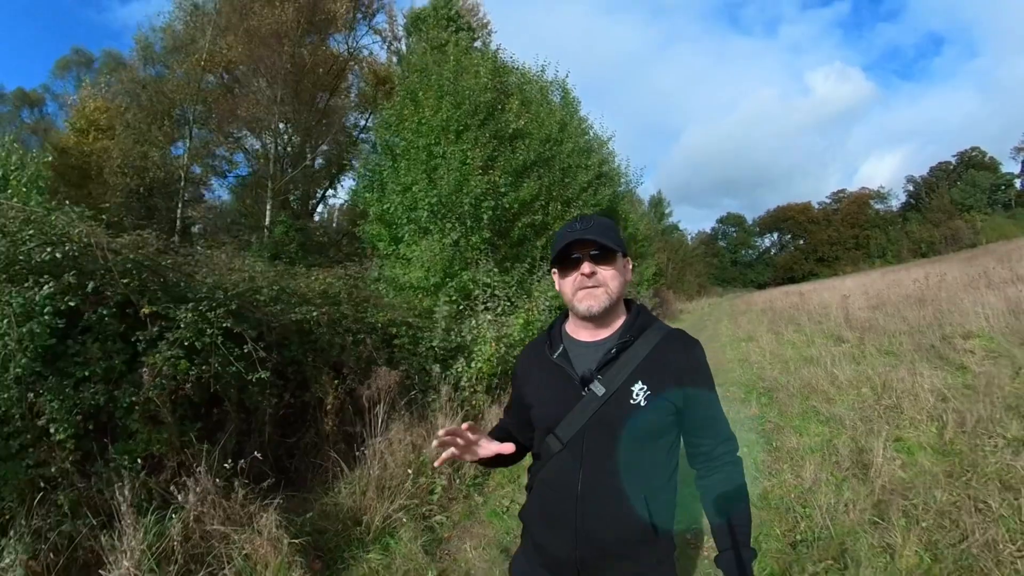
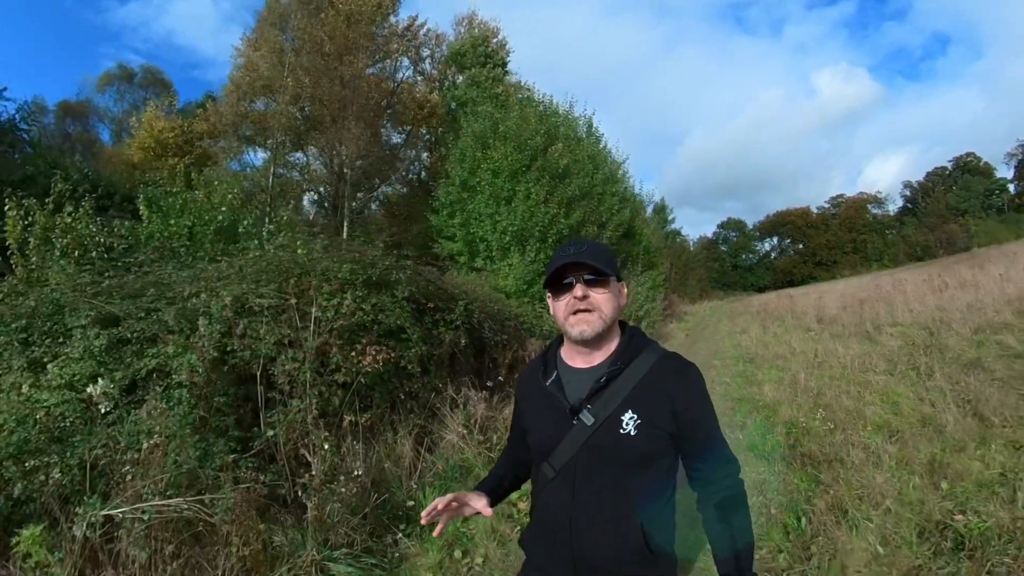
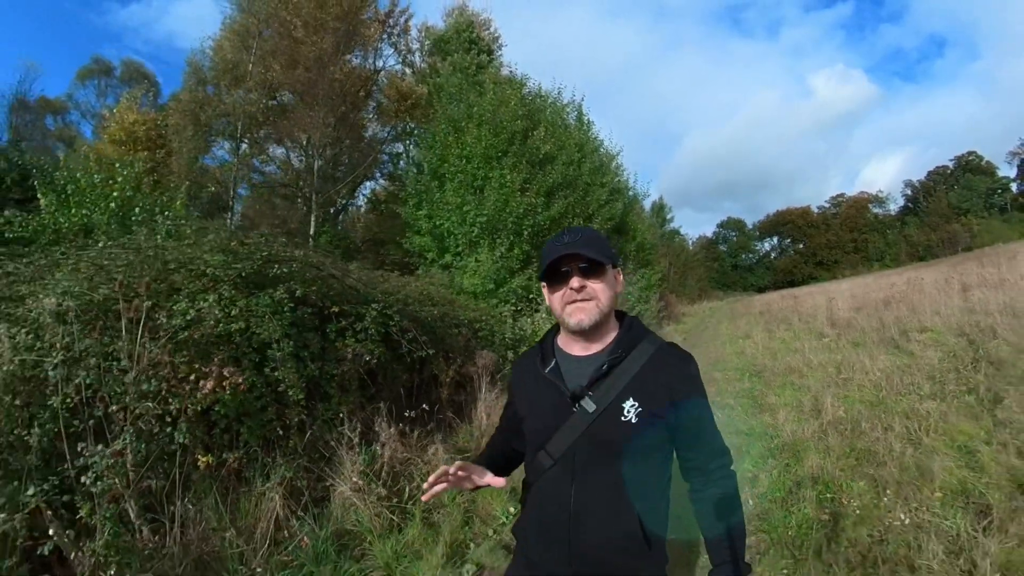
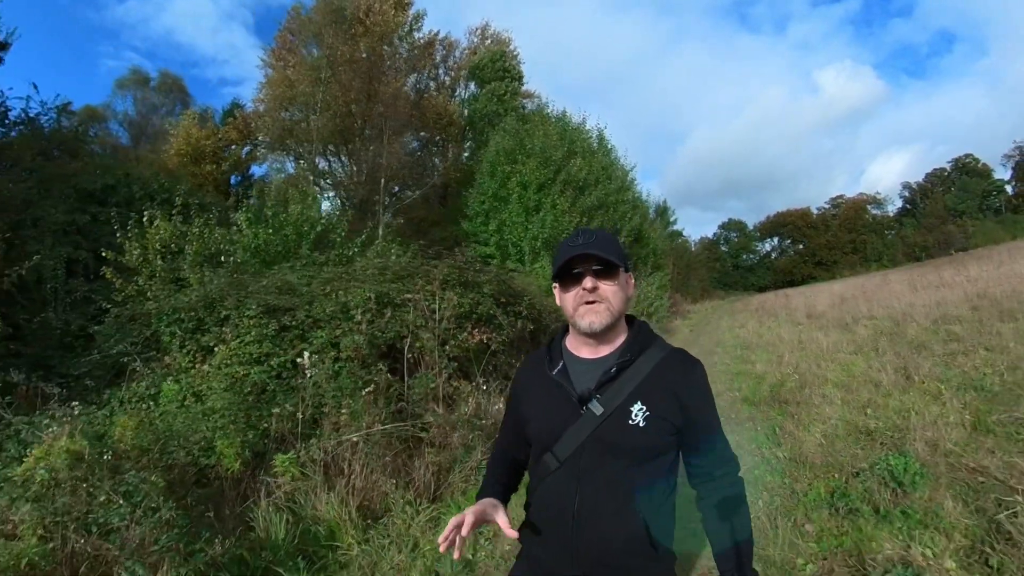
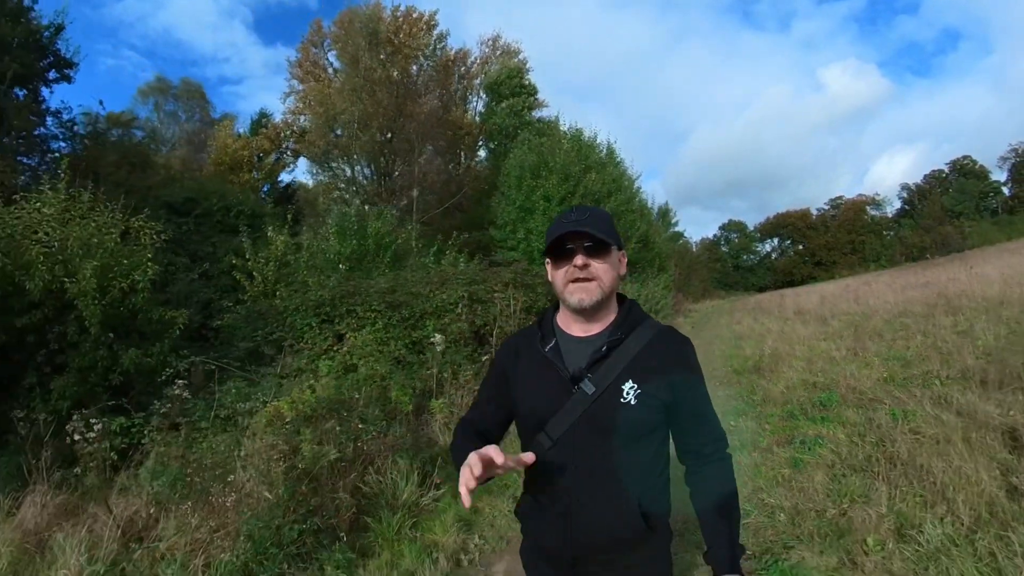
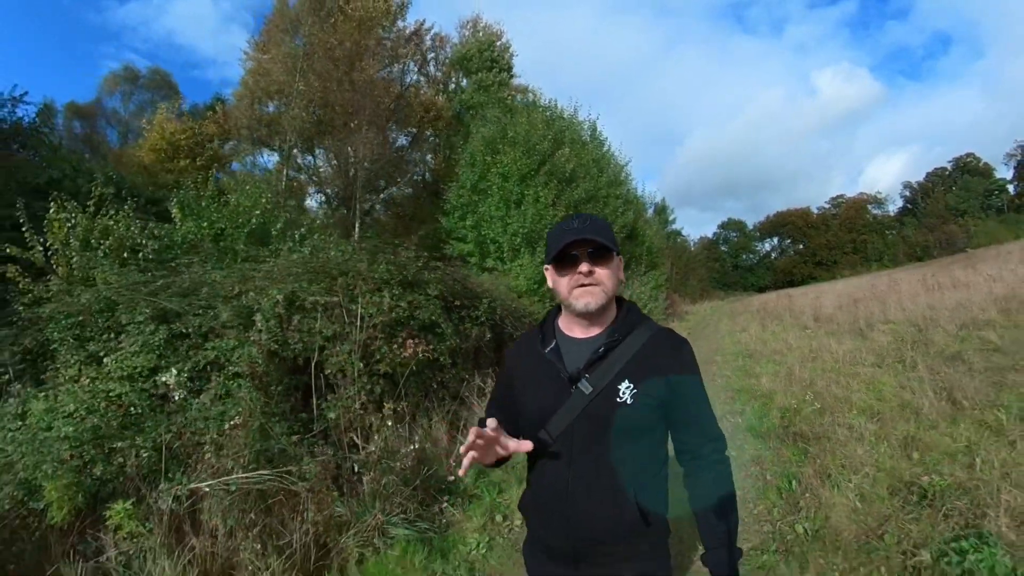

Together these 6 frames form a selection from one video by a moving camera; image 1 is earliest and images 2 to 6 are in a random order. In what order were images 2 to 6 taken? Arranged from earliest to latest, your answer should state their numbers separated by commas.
3, 2, 6, 4, 5
